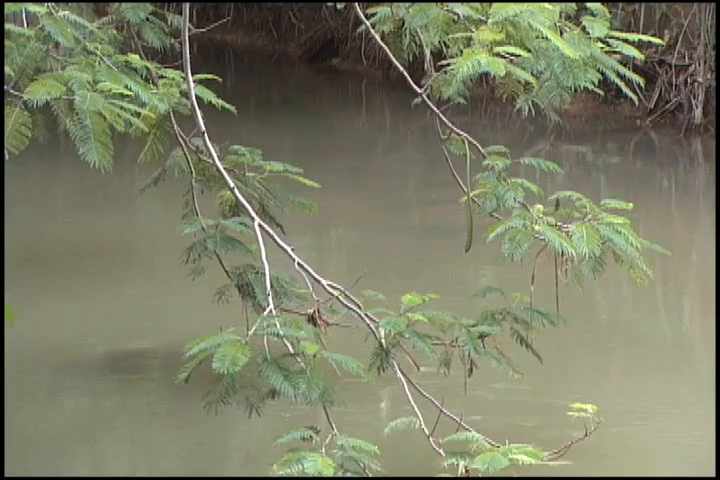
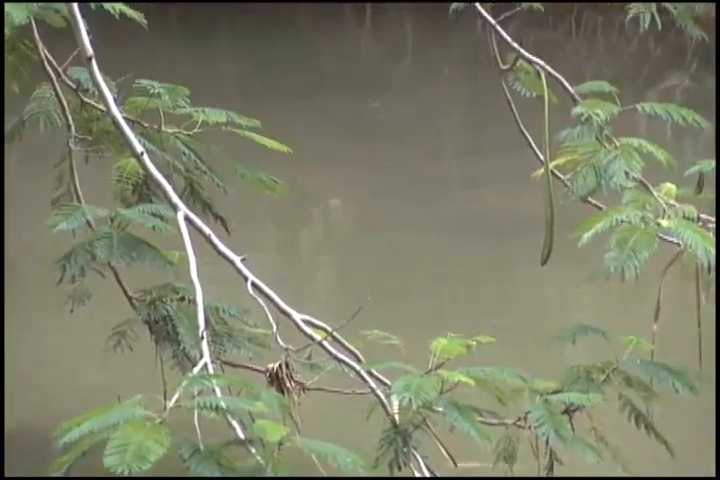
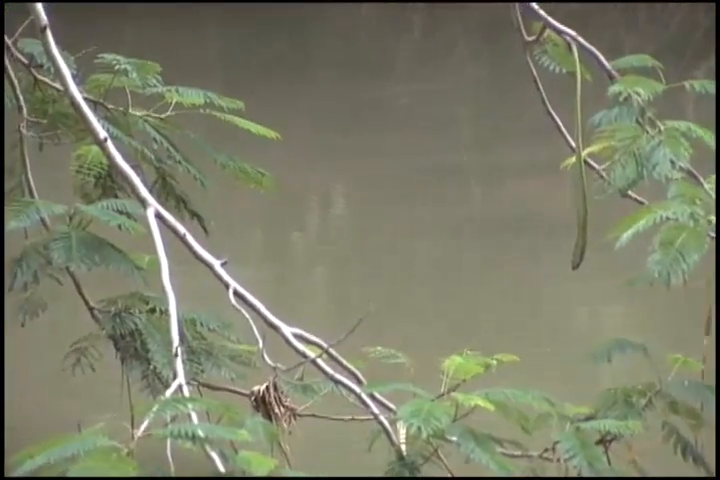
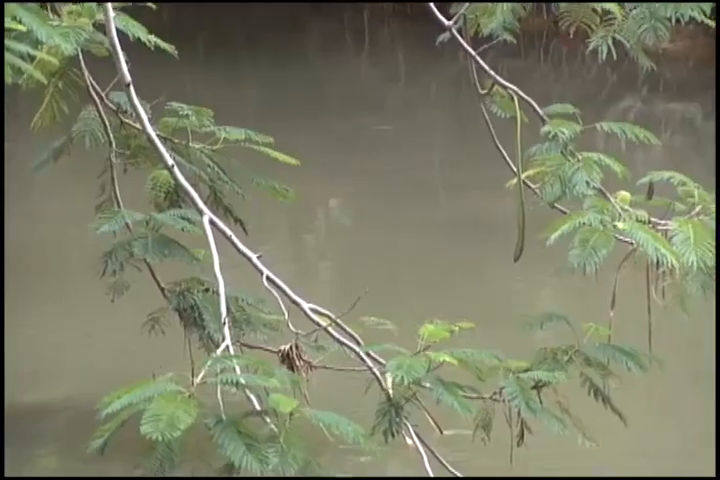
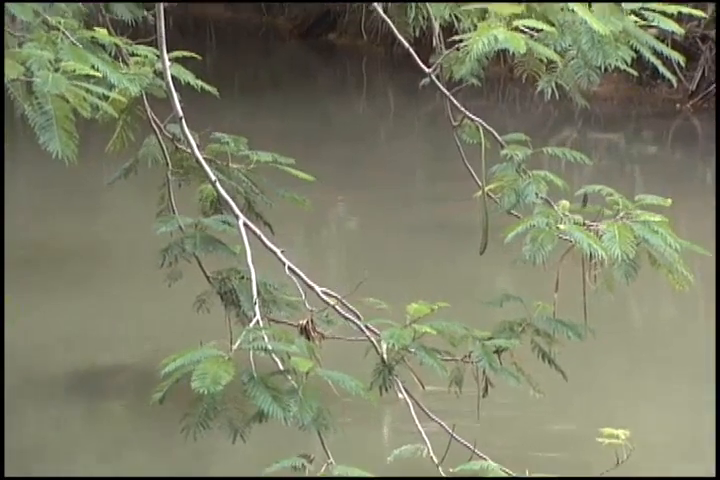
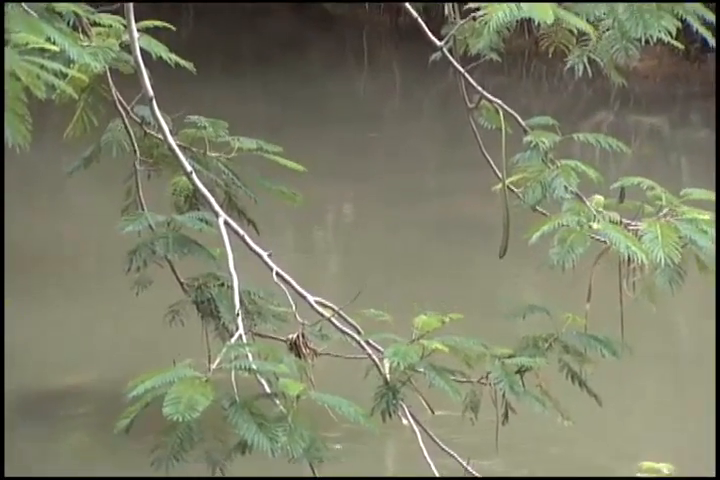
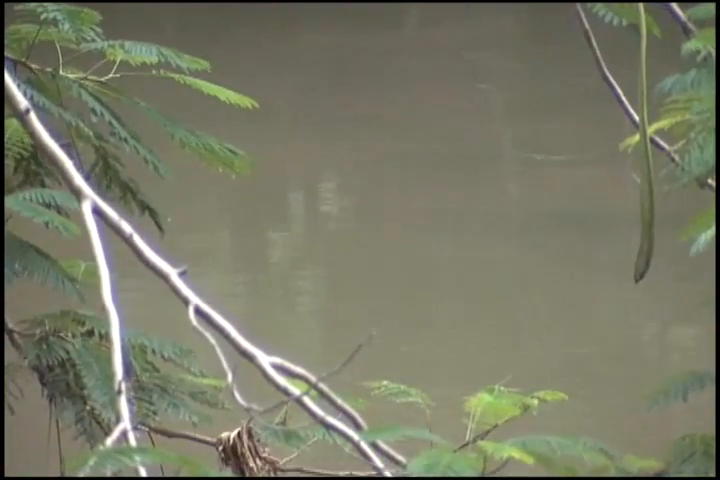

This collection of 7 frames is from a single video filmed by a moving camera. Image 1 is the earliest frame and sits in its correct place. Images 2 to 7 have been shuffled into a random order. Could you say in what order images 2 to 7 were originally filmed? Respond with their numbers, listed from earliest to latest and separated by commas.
5, 6, 4, 2, 3, 7
